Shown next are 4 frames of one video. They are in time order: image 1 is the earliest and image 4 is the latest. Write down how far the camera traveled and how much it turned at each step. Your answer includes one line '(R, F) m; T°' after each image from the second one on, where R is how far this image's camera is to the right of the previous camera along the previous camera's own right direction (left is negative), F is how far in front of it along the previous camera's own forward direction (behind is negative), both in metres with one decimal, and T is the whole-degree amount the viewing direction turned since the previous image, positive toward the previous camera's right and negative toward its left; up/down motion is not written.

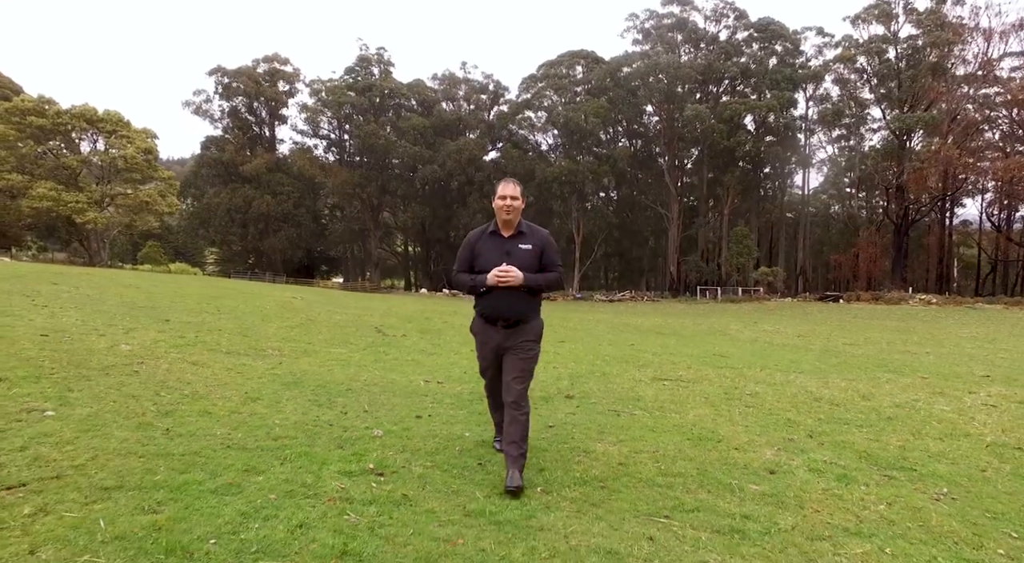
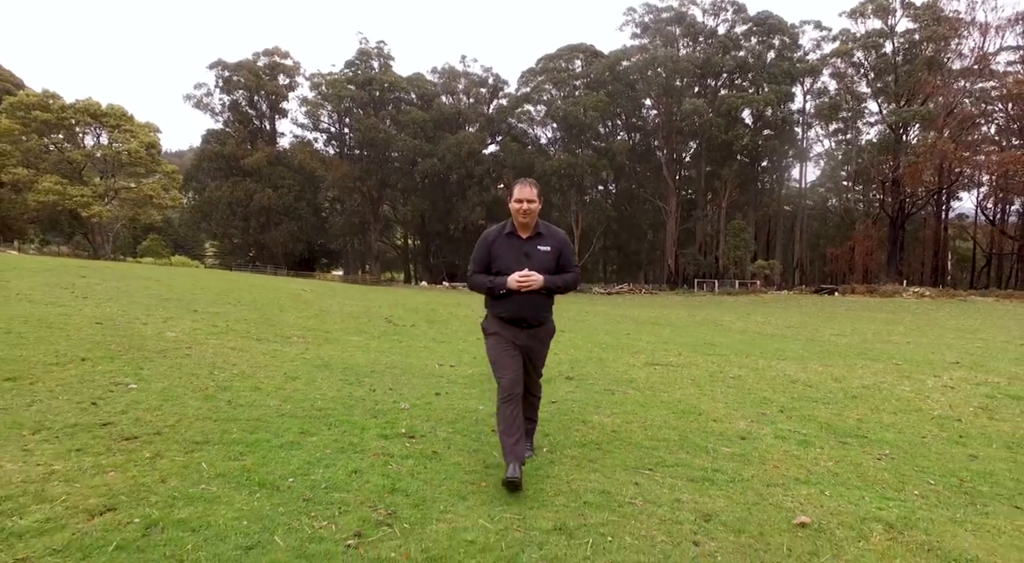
(-0.1, -0.8) m; 0°
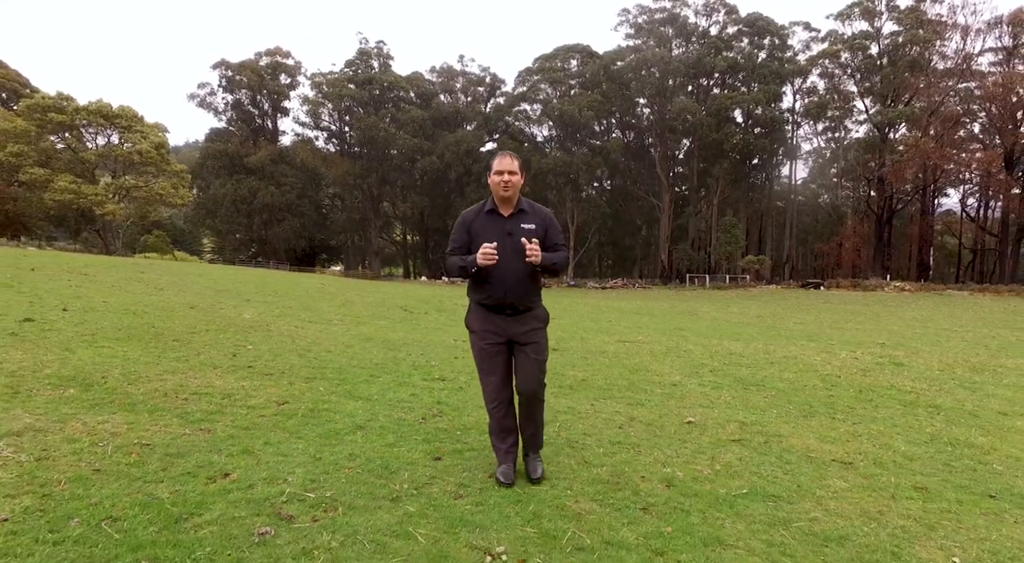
(0.0, -2.2) m; 0°
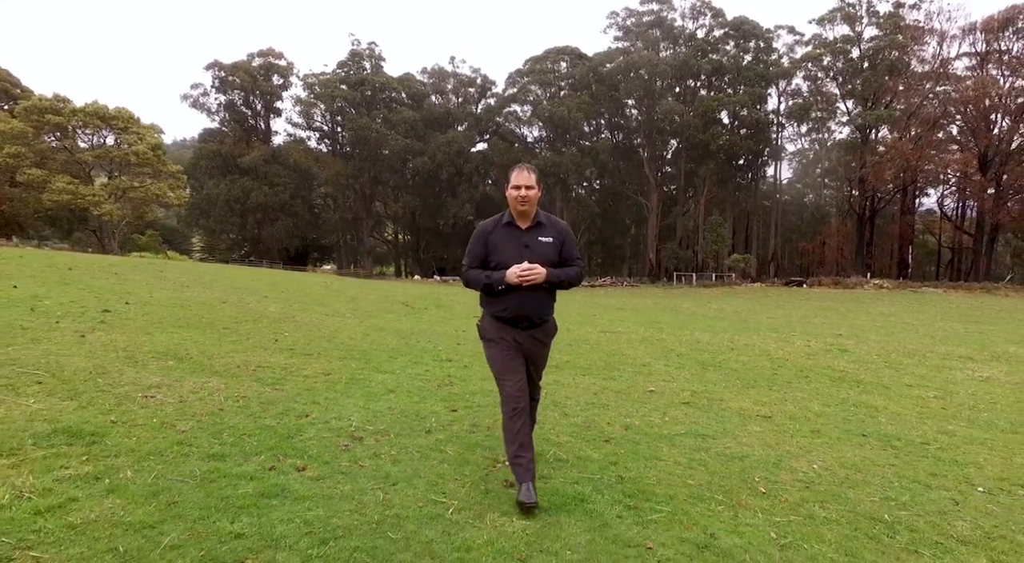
(-0.1, -1.3) m; +1°
